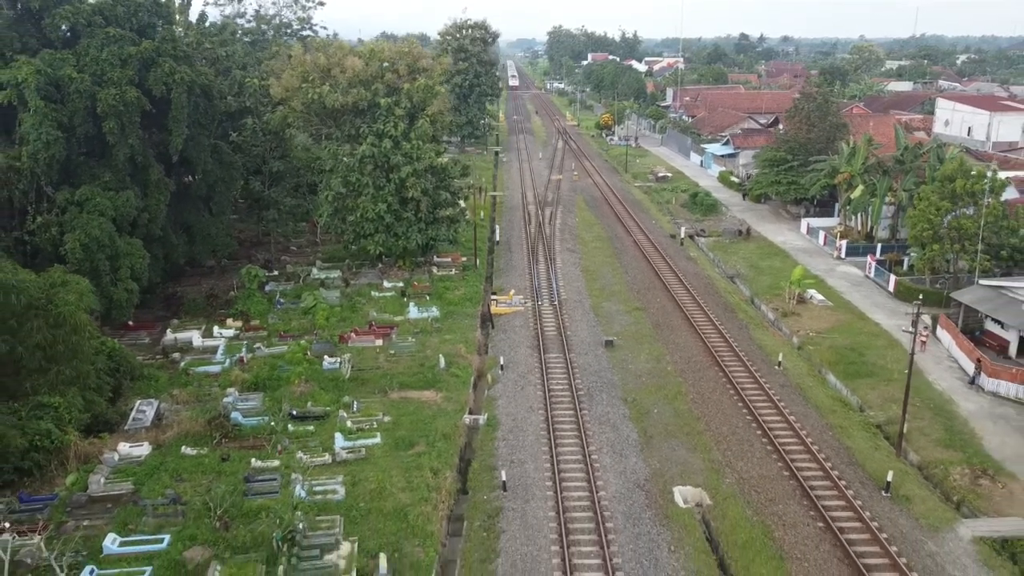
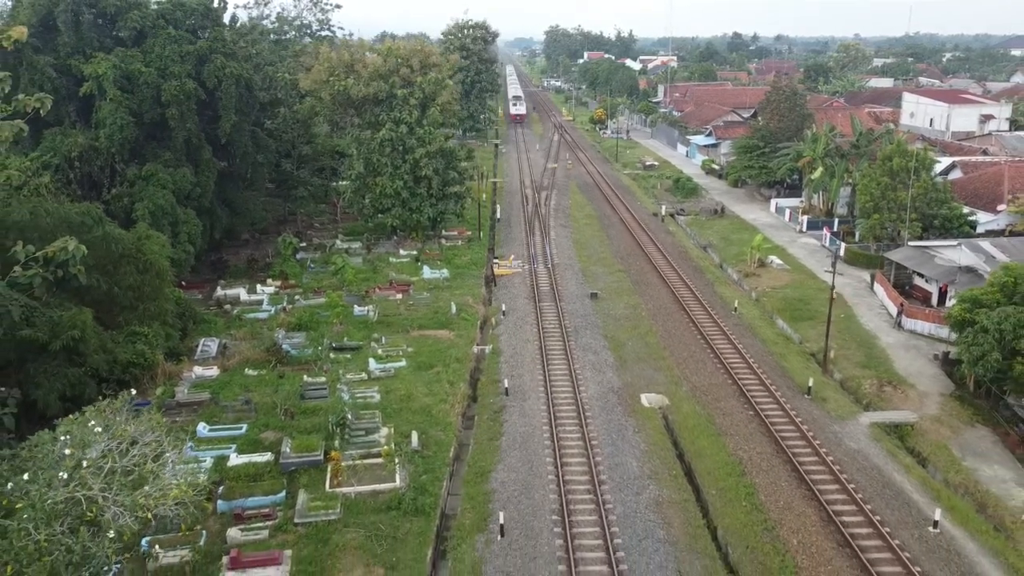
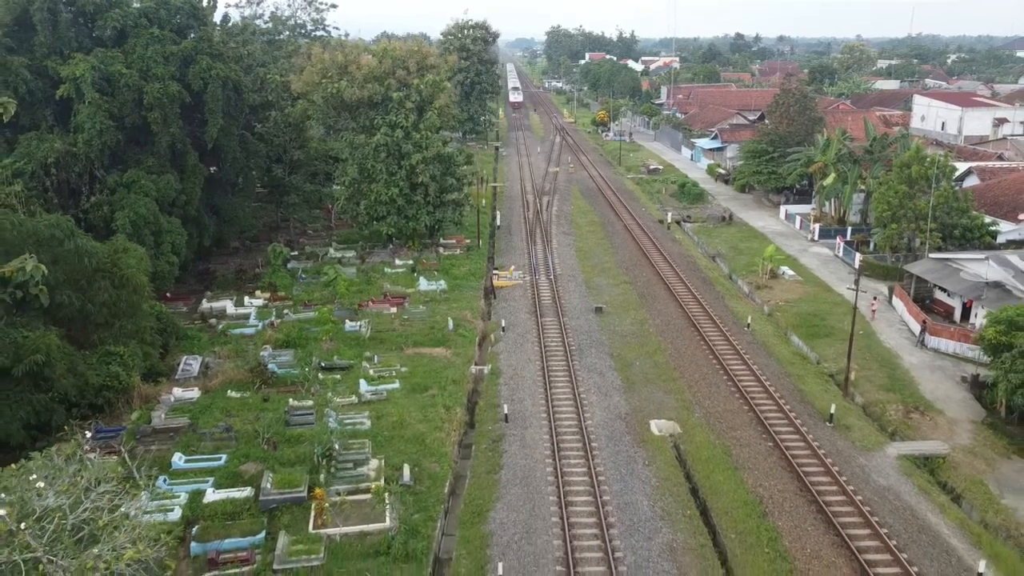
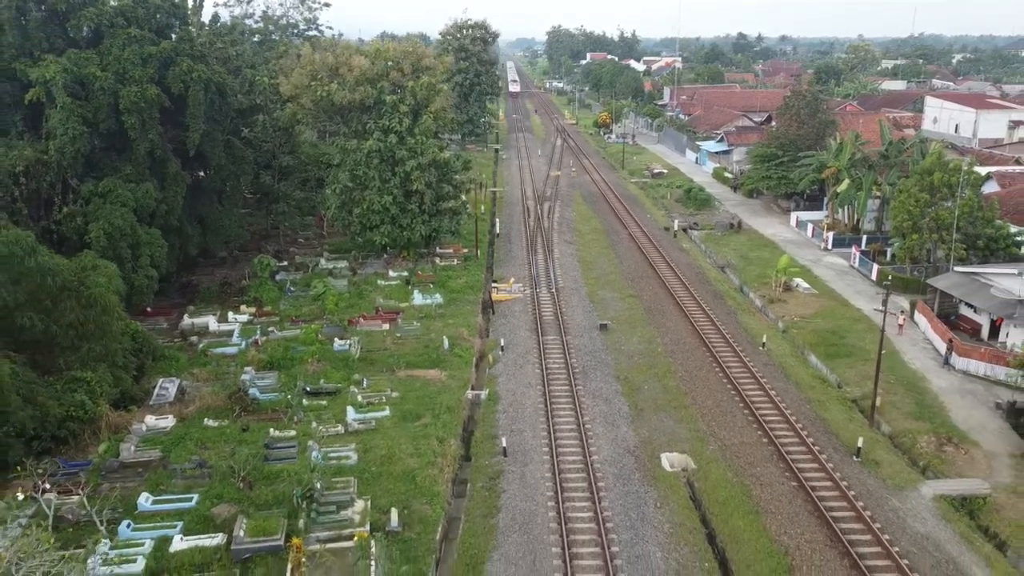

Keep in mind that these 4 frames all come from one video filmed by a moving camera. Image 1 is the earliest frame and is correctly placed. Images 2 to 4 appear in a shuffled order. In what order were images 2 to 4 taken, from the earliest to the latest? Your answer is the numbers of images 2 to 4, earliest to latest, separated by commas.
4, 3, 2
